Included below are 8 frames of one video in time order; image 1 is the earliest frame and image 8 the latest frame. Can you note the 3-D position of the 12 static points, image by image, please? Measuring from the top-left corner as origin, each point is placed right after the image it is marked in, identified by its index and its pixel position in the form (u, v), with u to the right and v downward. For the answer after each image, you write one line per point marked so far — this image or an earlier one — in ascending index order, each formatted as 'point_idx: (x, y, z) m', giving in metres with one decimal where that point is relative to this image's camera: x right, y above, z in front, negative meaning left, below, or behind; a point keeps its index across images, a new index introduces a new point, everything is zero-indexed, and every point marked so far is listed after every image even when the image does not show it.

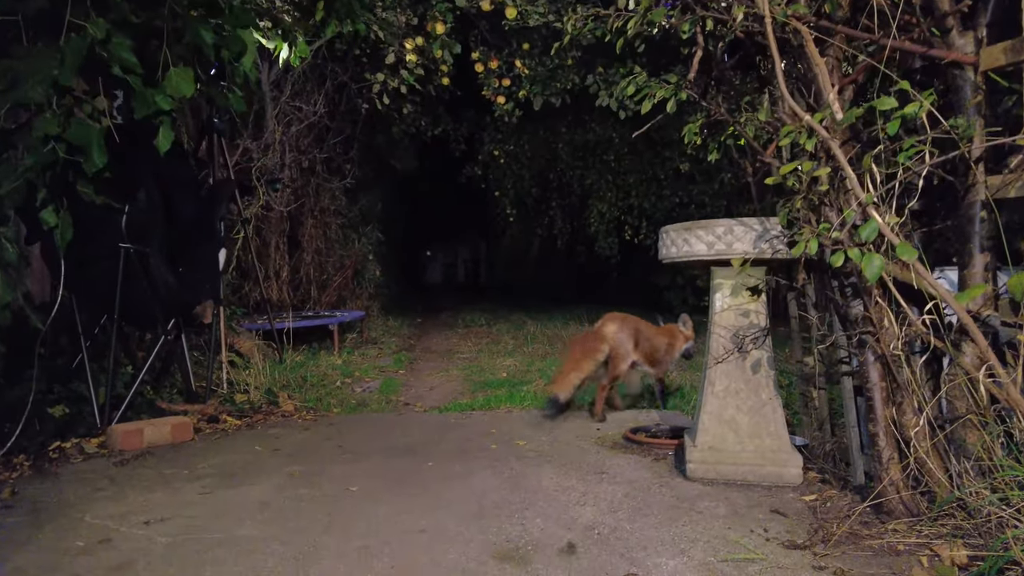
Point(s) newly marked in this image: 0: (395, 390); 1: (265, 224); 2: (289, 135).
0: (-1.4, -1.3, +7.8) m
1: (-4.5, +1.2, +11.9) m
2: (-4.1, +2.8, +12.0) m
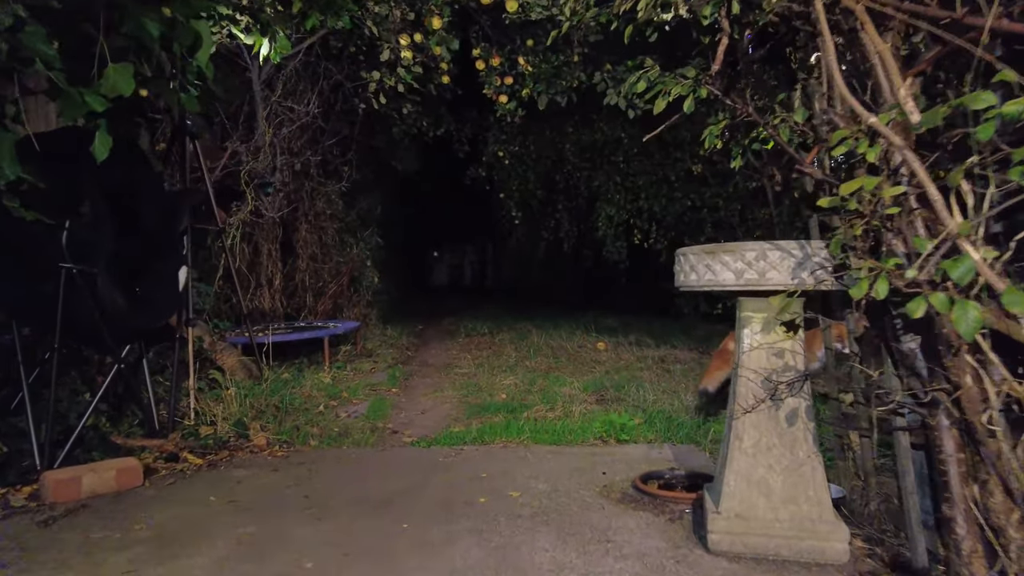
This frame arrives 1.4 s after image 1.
0: (-1.4, -1.4, +7.2) m
1: (-4.4, +1.0, +11.4) m
2: (-4.1, +2.7, +11.4) m
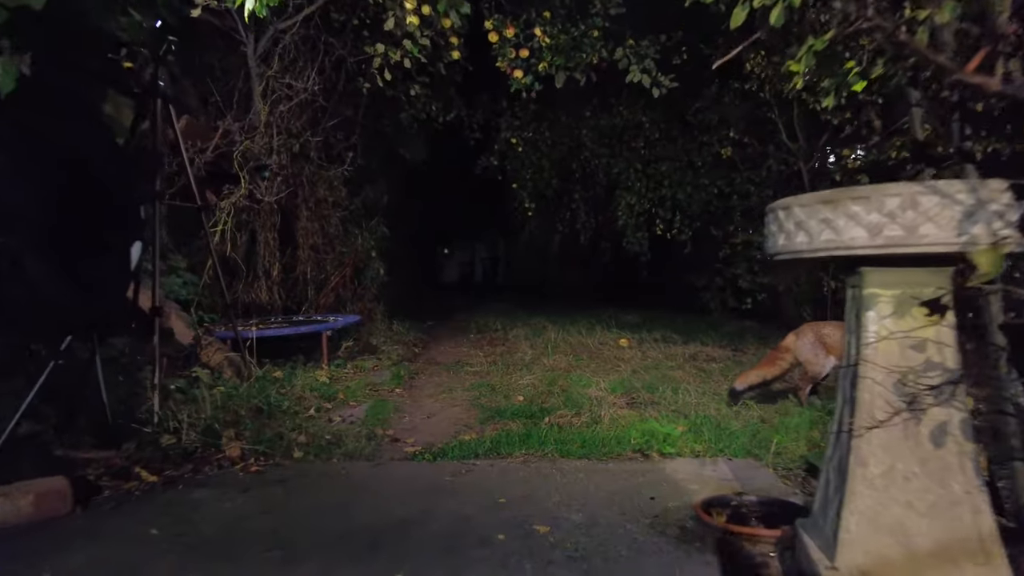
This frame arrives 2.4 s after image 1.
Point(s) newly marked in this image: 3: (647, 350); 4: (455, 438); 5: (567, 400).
0: (-1.3, -1.3, +6.4) m
1: (-4.2, +1.2, +10.5) m
2: (-3.8, +2.8, +10.6) m
3: (+2.1, -1.0, +10.1) m
4: (-0.5, -1.4, +5.8) m
5: (+0.5, -1.2, +6.6) m
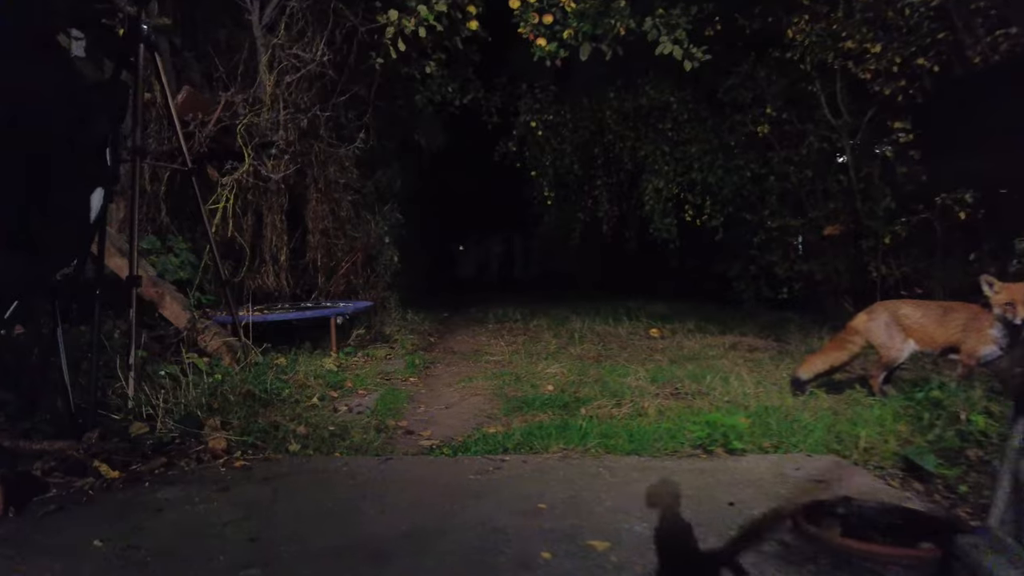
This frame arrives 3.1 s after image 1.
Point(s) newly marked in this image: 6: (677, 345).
0: (-1.0, -1.1, +5.7) m
1: (-3.8, +1.4, +9.9) m
2: (-3.5, +3.1, +9.9) m
3: (+2.4, -0.7, +9.3) m
4: (-0.2, -1.1, +5.1) m
5: (+0.8, -0.9, +5.9) m
6: (+2.3, -0.8, +8.9) m
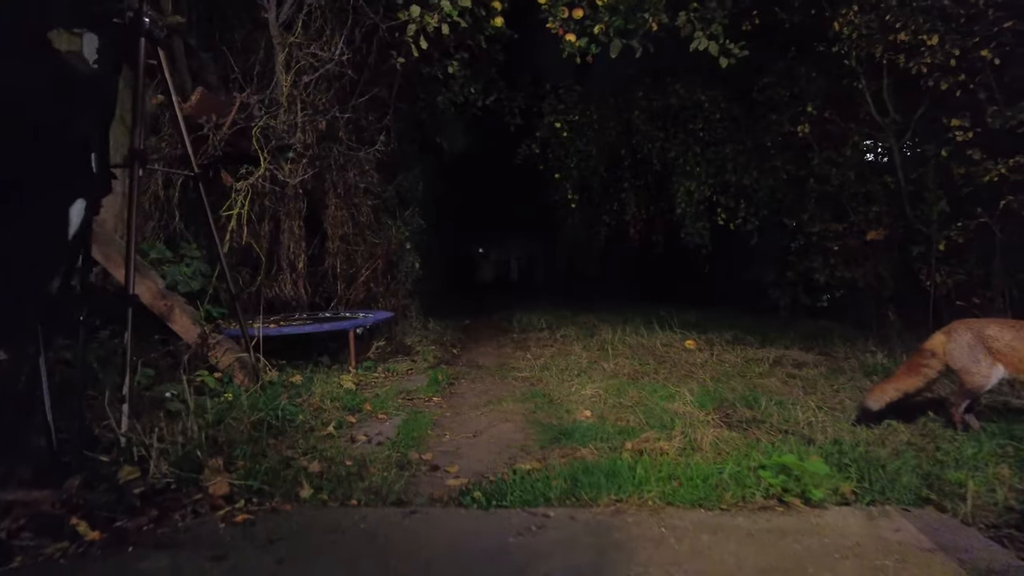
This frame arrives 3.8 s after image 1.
0: (-0.7, -1.2, +5.2) m
1: (-3.4, +1.3, +9.5) m
2: (-3.1, +2.9, +9.5) m
3: (+2.8, -0.9, +8.7) m
4: (0.0, -1.3, +4.6) m
5: (+1.1, -1.1, +5.3) m
6: (+2.6, -0.9, +8.3) m
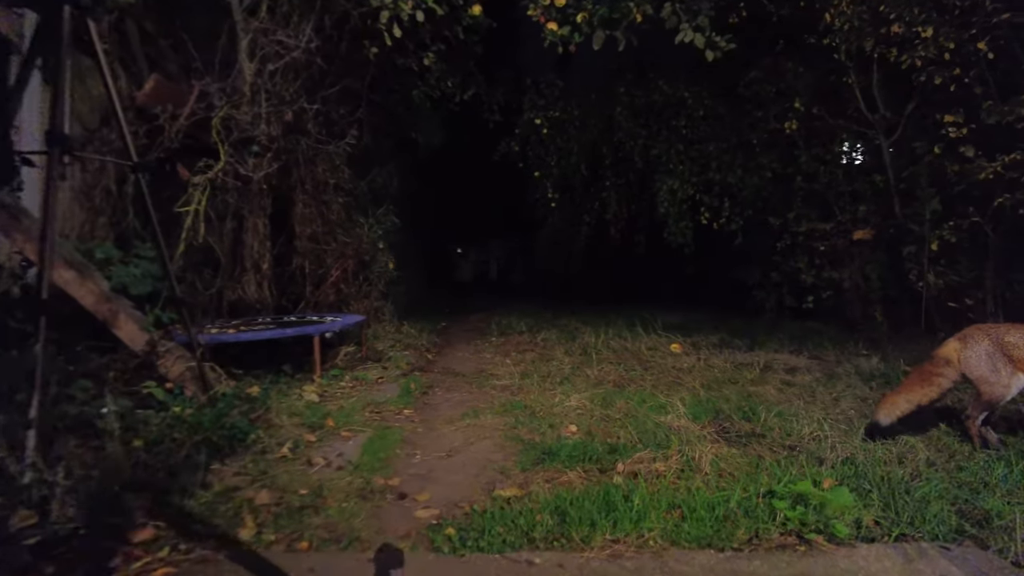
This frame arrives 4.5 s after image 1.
0: (-0.9, -1.2, +4.7) m
1: (-3.7, +1.3, +8.9) m
2: (-3.4, +2.9, +8.9) m
3: (+2.5, -0.9, +8.3) m
4: (-0.1, -1.3, +4.1) m
5: (+0.9, -1.1, +4.9) m
6: (+2.4, -1.0, +7.9) m
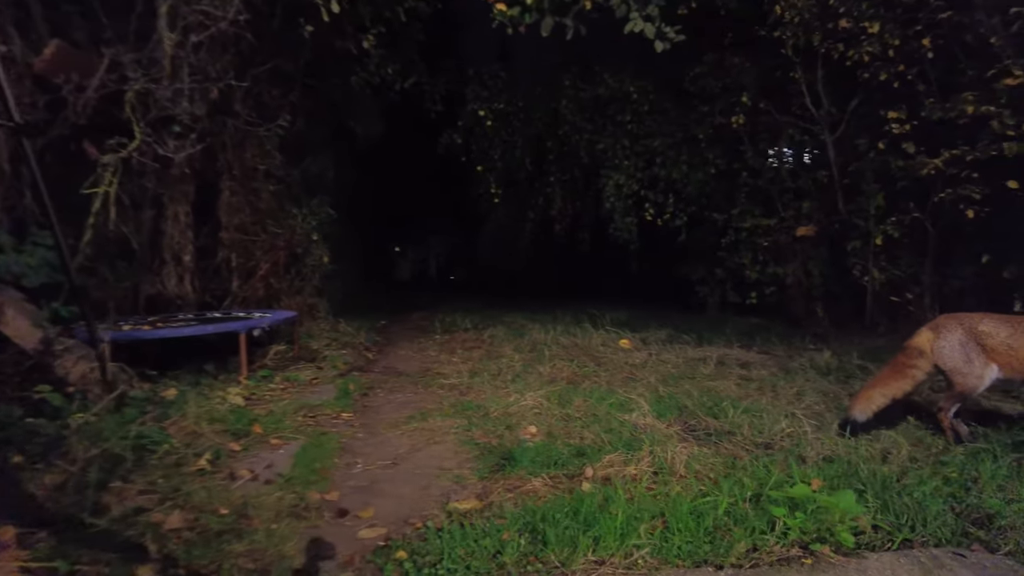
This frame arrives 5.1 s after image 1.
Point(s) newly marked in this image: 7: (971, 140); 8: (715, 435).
0: (-1.2, -1.1, +4.1) m
1: (-4.4, +1.3, +8.0) m
2: (-4.1, +3.0, +8.1) m
3: (+1.9, -0.8, +8.1) m
4: (-0.4, -1.2, +3.6) m
5: (+0.6, -1.0, +4.5) m
6: (+1.7, -0.9, +7.6) m
7: (+6.1, +2.0, +8.6) m
8: (+1.5, -1.0, +4.7) m
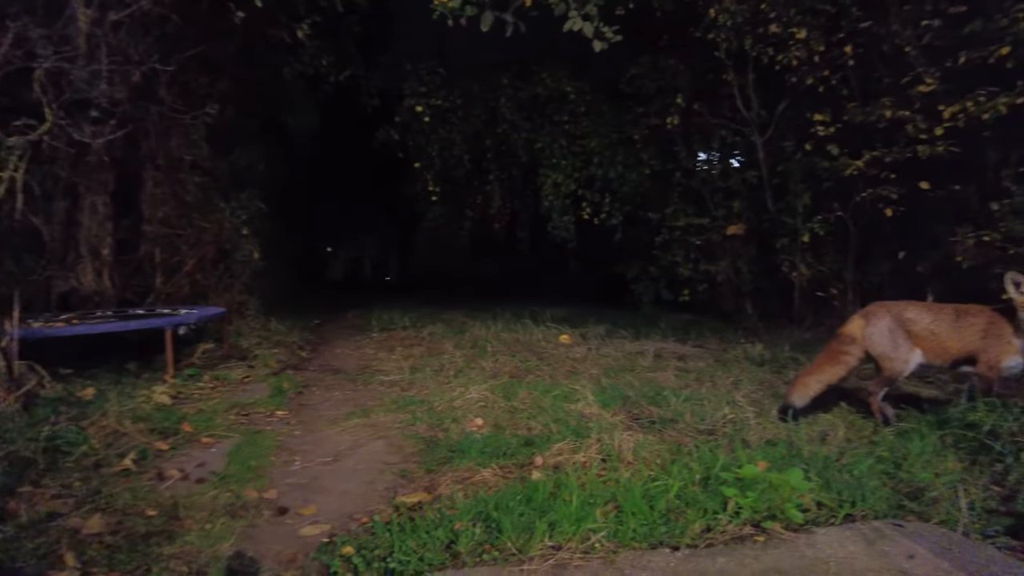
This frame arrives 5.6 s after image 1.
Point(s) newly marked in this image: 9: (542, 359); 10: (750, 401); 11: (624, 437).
0: (-1.5, -1.1, +3.9) m
1: (-5.1, +1.4, +7.5) m
2: (-4.8, +3.0, +7.6) m
3: (+1.1, -0.8, +8.1) m
4: (-0.6, -1.1, +3.5) m
5: (+0.2, -0.9, +4.4) m
6: (+1.1, -0.8, +7.7) m
7: (+5.3, +2.0, +9.1) m
8: (+1.1, -1.0, +4.8) m
9: (+0.3, -0.8, +7.4) m
10: (+2.0, -0.9, +5.4) m
11: (+0.7, -1.0, +4.3) m
